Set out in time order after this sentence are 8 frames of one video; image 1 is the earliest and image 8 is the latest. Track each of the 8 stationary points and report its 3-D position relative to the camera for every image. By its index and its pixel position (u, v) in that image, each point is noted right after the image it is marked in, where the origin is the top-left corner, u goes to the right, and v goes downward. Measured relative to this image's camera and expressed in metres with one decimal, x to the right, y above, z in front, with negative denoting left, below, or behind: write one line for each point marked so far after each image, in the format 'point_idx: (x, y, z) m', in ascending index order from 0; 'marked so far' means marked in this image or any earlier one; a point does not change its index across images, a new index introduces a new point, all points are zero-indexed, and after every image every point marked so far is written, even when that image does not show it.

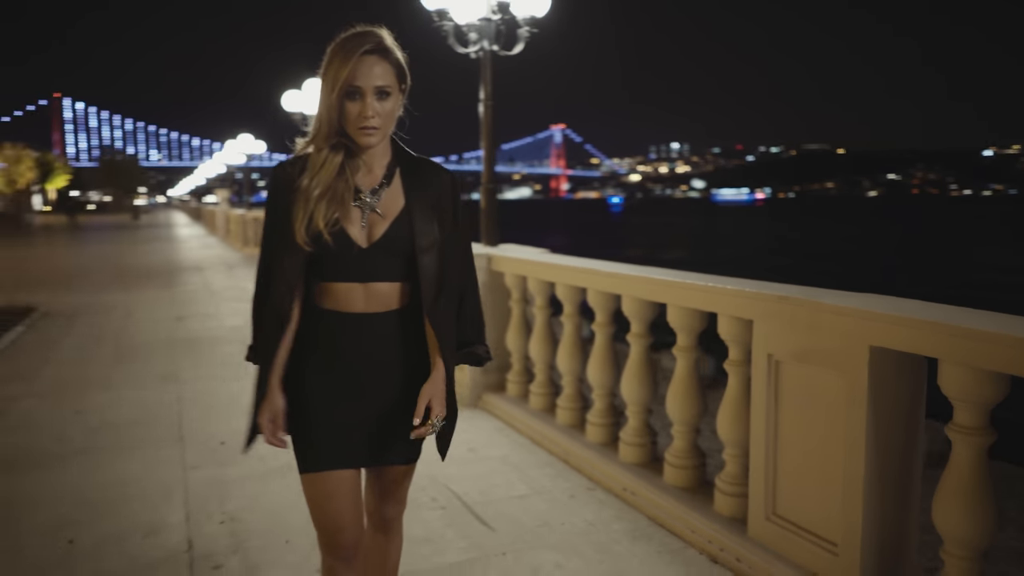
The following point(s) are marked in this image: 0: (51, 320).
0: (-6.5, -0.4, +11.5) m
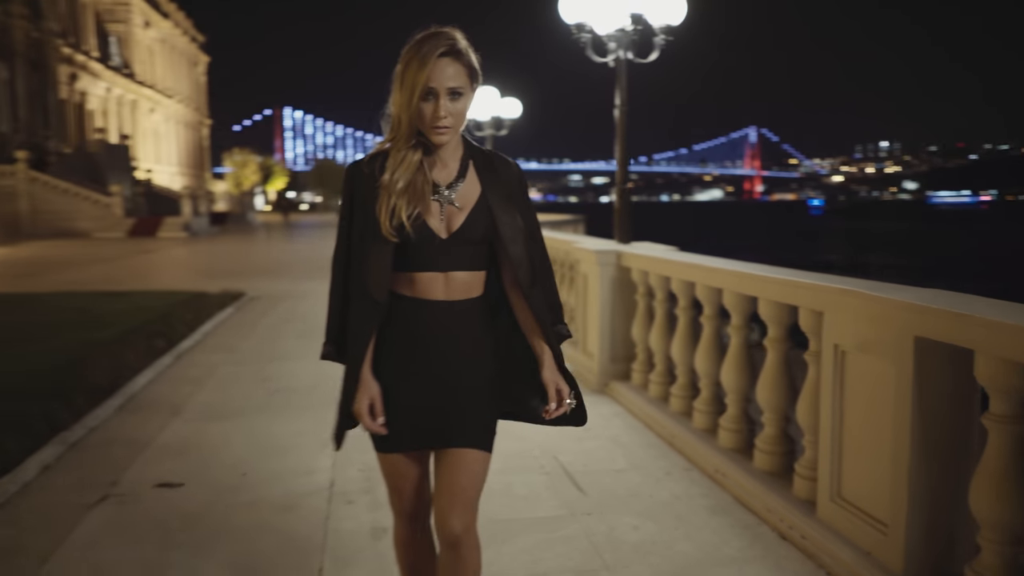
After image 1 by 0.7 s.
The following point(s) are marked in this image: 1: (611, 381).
0: (-4.1, -0.3, +13.2) m
1: (+0.9, -0.8, +7.2) m
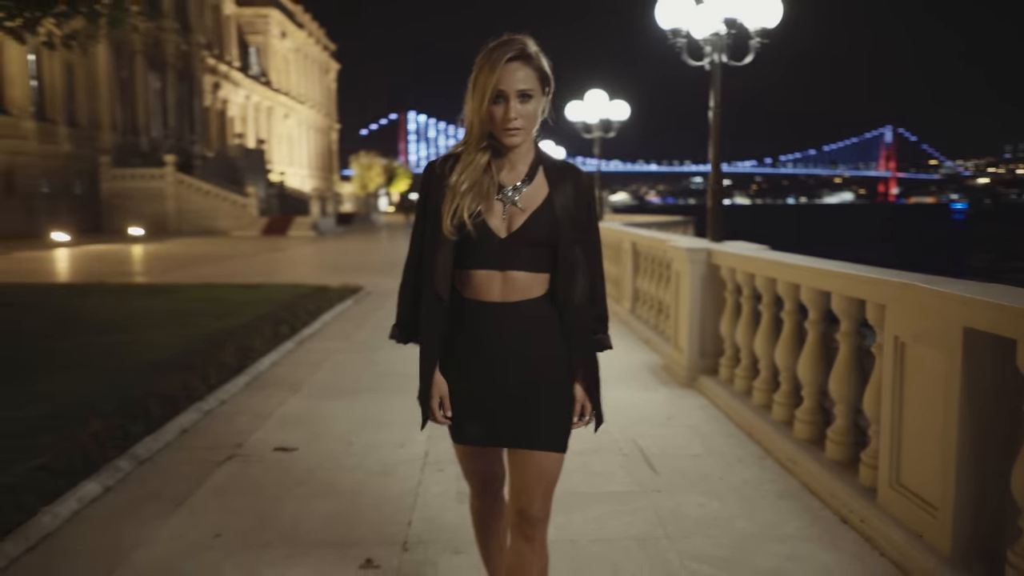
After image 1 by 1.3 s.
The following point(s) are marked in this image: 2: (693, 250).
0: (-2.4, -0.2, +14.0) m
1: (+1.7, -0.8, +7.4) m
2: (+1.6, +0.3, +7.3) m
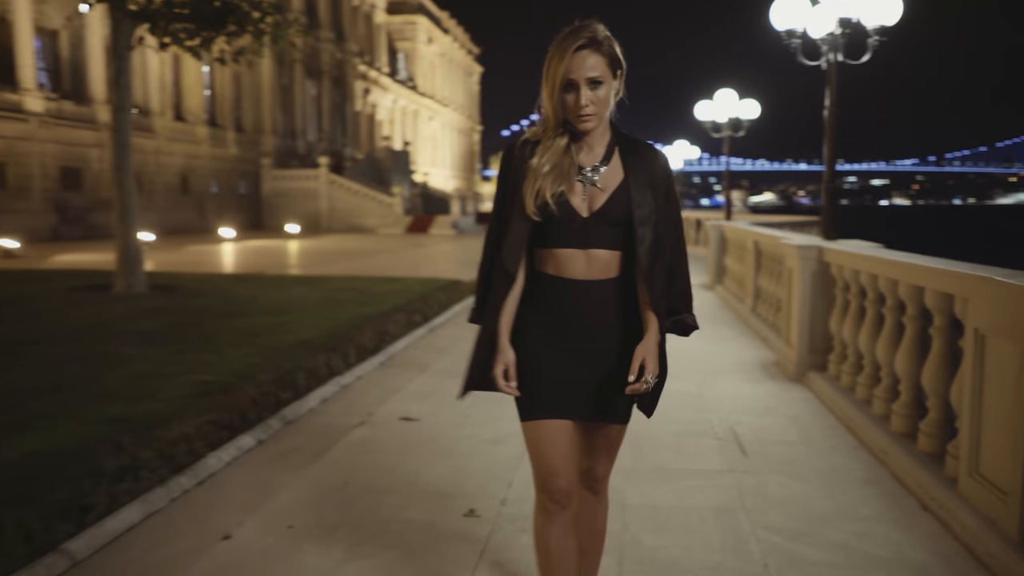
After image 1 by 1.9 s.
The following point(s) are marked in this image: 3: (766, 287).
0: (-0.2, -0.1, +14.7) m
1: (+2.7, -0.8, +7.5) m
2: (+2.7, +0.4, +7.4) m
3: (+3.2, 0.0, +10.3) m
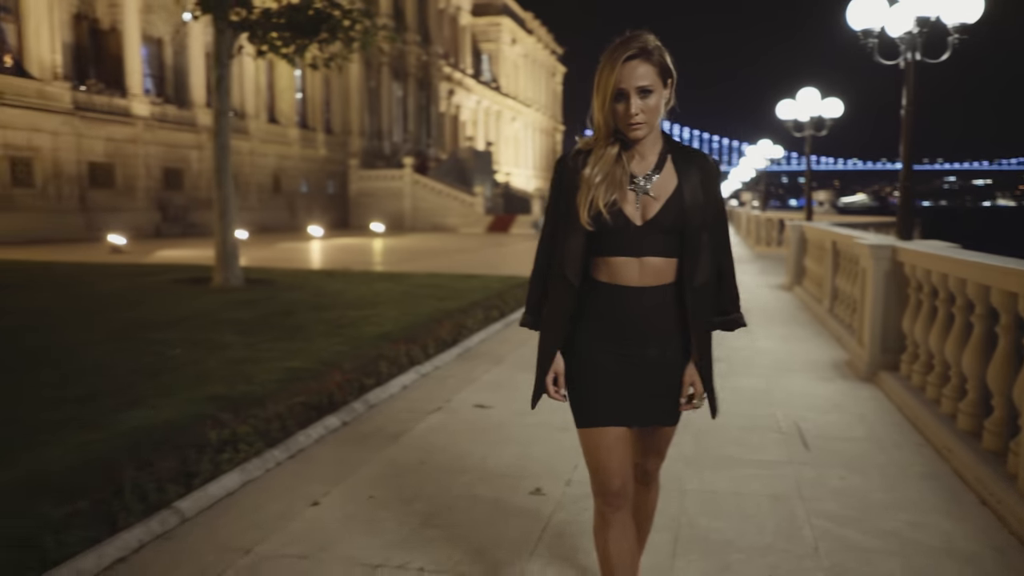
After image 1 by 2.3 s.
0: (+1.2, 0.0, +15.0) m
1: (+3.4, -0.8, +7.5) m
2: (+3.3, +0.4, +7.4) m
3: (+4.2, 0.0, +10.3) m
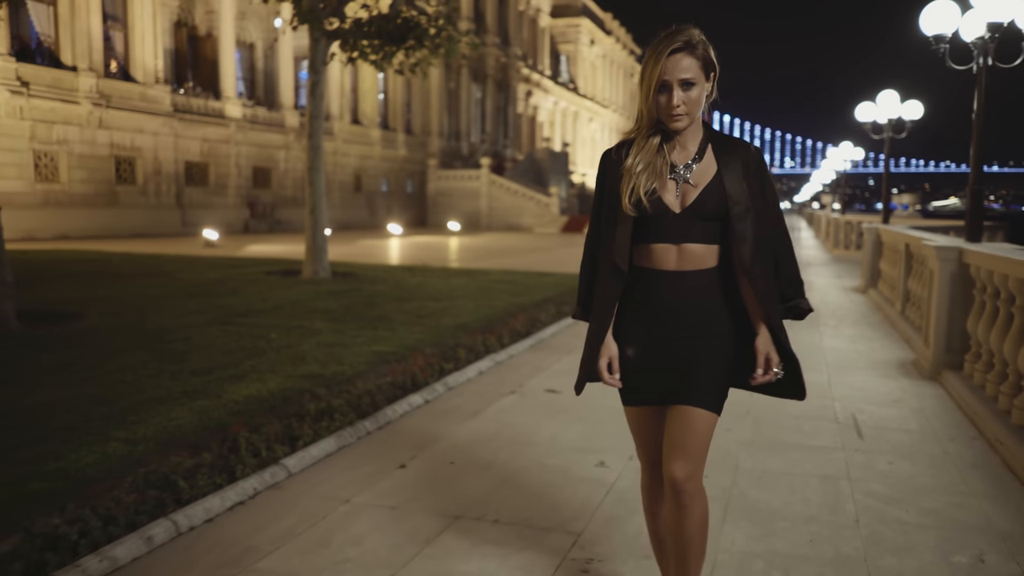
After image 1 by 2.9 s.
0: (+2.6, 0.0, +15.3) m
1: (+4.0, -0.8, +7.7) m
2: (+4.0, +0.4, +7.6) m
3: (+5.1, 0.0, +10.3) m
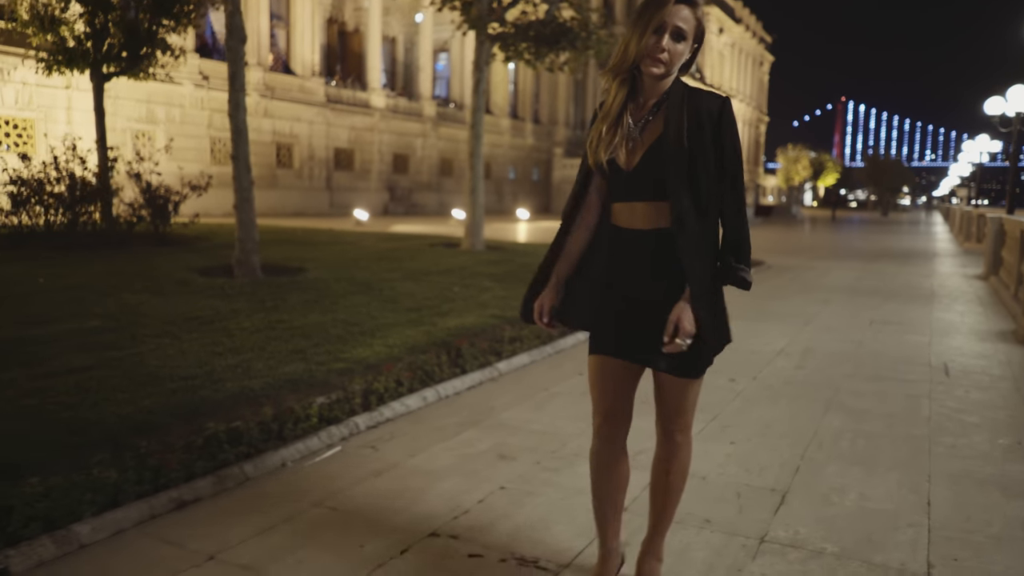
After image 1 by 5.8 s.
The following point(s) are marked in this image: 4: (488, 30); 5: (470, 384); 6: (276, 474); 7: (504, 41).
0: (+5.2, +0.4, +16.5) m
1: (+5.6, -0.5, +8.8) m
2: (+5.6, +0.6, +8.7) m
3: (+7.0, +0.2, +11.2) m
4: (-0.4, +4.7, +15.0) m
5: (-0.3, -0.7, +6.3) m
6: (-1.3, -1.0, +4.4) m
7: (-0.2, +4.6, +15.2) m
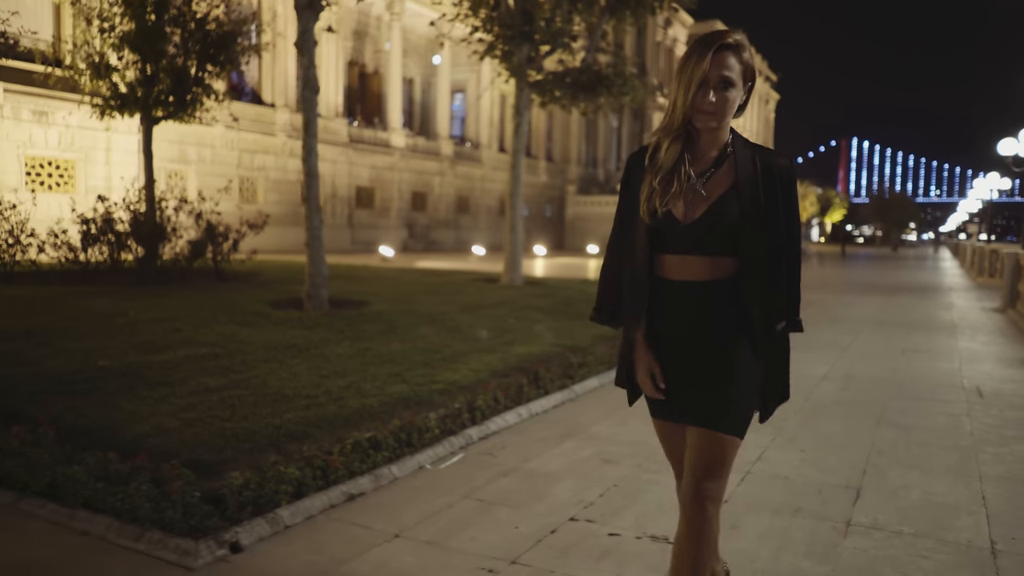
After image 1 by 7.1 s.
0: (+6.0, -0.3, +17.2) m
1: (+6.3, -0.9, +9.5) m
2: (+6.3, +0.3, +9.4) m
3: (+7.8, -0.2, +11.9) m
4: (+0.3, +4.1, +15.9) m
5: (+0.4, -1.0, +7.0) m
6: (-0.6, -1.2, +5.1) m
7: (+0.6, +3.9, +16.1) m
